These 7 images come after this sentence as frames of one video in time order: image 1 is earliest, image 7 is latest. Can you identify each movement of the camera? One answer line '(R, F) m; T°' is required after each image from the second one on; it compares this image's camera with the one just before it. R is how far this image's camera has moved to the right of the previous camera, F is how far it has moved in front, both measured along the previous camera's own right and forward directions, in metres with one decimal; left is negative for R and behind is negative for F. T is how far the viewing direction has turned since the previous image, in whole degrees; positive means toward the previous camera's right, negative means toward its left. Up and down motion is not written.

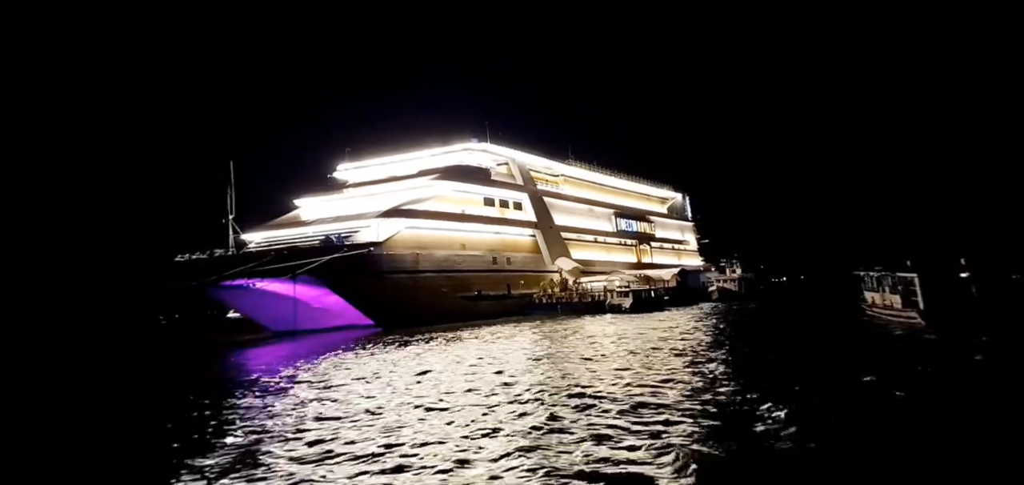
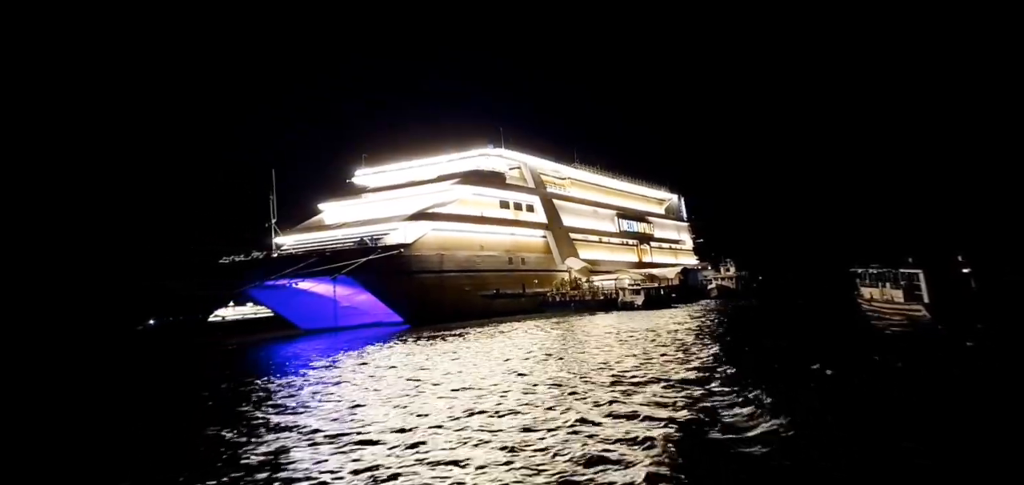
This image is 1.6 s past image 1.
(-0.5, -0.7) m; +1°
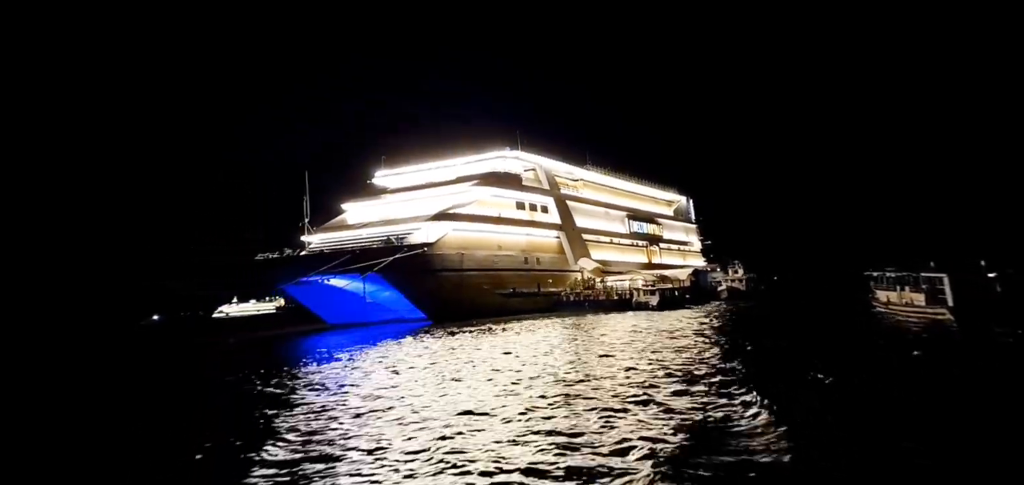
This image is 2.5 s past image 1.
(-0.2, -0.4) m; 0°
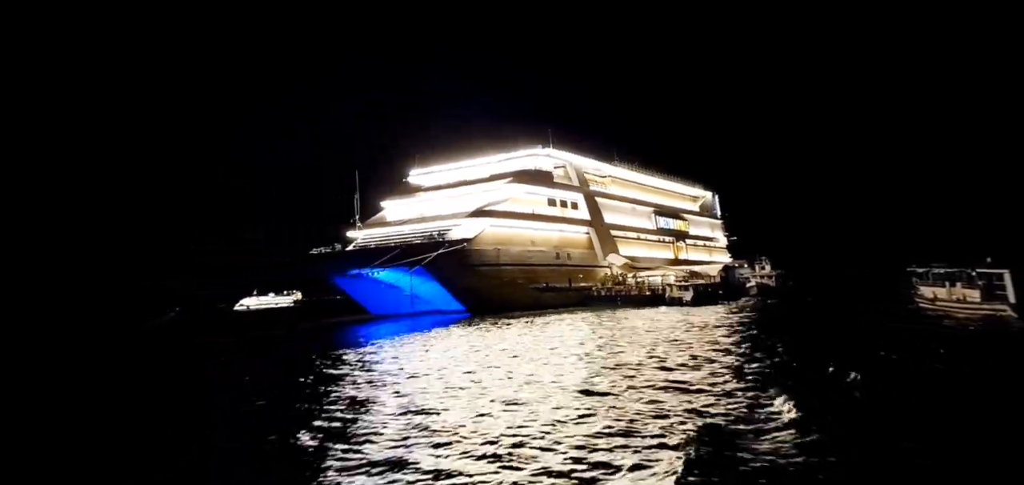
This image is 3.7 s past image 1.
(-0.2, -0.4) m; -2°
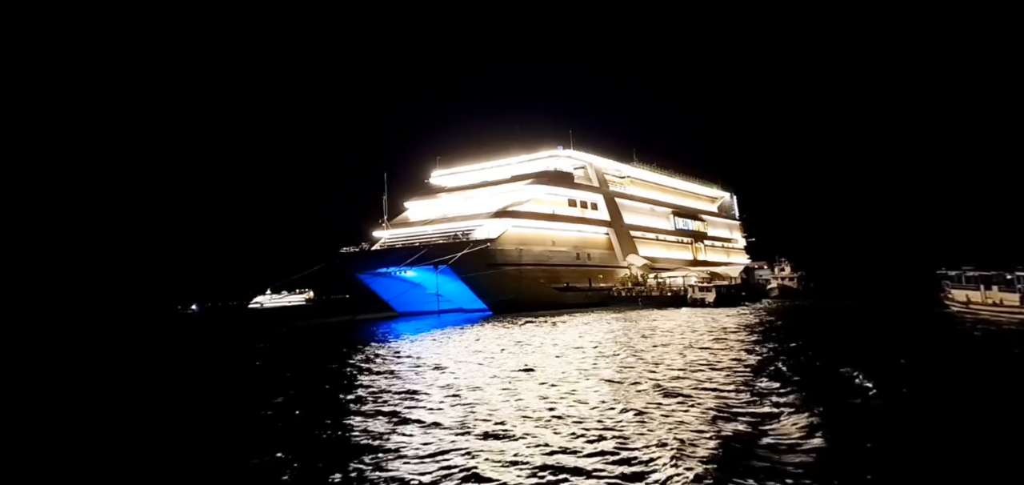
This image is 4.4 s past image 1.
(-0.1, 0.0) m; -1°
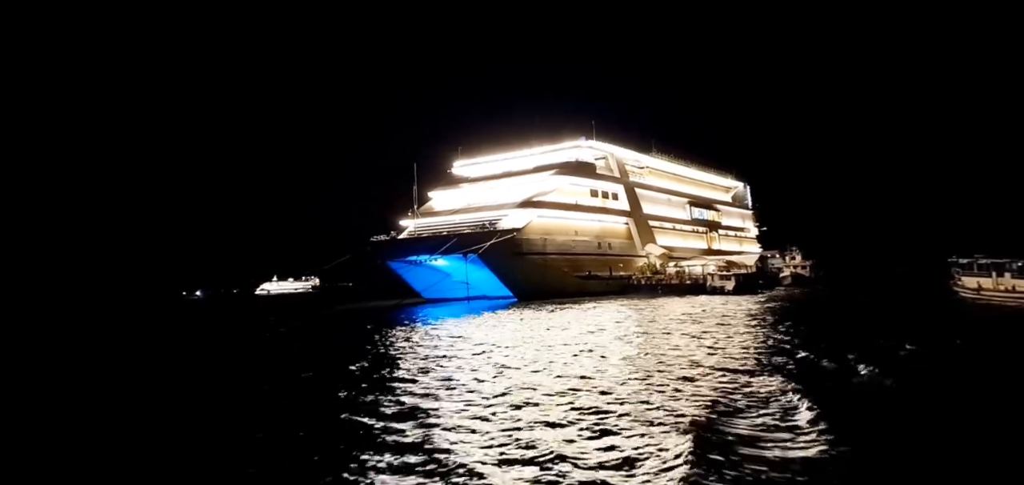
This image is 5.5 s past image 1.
(-0.3, -0.5) m; -1°
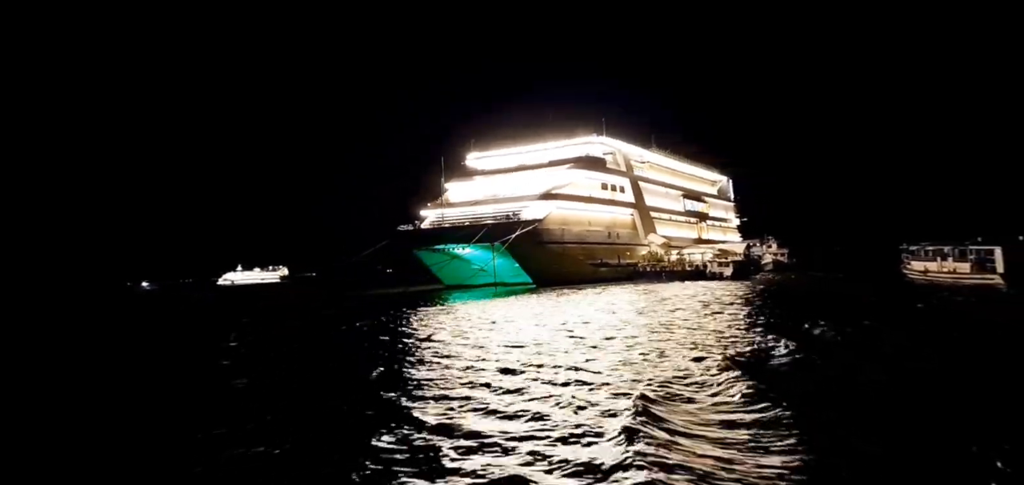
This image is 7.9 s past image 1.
(-0.9, -1.2) m; +2°
